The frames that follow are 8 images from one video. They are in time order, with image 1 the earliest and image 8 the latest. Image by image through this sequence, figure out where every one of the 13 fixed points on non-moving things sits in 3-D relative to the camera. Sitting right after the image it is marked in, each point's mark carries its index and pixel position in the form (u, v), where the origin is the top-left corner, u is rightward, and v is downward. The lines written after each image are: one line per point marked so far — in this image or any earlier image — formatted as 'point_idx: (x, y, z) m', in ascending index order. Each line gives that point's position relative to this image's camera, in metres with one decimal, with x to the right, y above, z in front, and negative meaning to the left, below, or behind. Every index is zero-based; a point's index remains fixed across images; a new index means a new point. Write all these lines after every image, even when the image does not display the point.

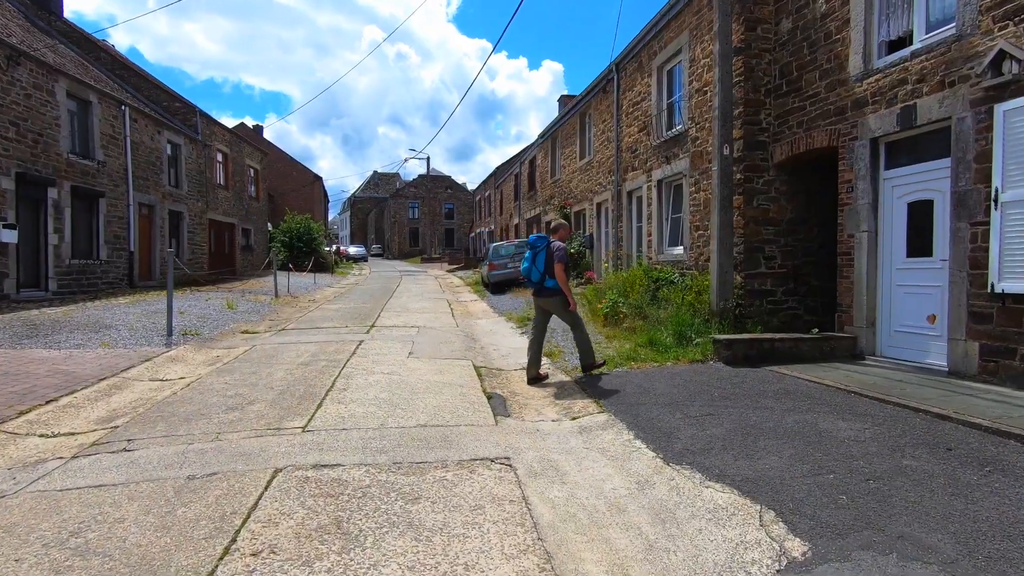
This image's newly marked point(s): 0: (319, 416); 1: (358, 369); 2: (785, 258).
0: (-1.7, -1.2, +4.9) m
1: (-1.9, -1.0, +6.7) m
2: (+4.4, +0.5, +8.6) m
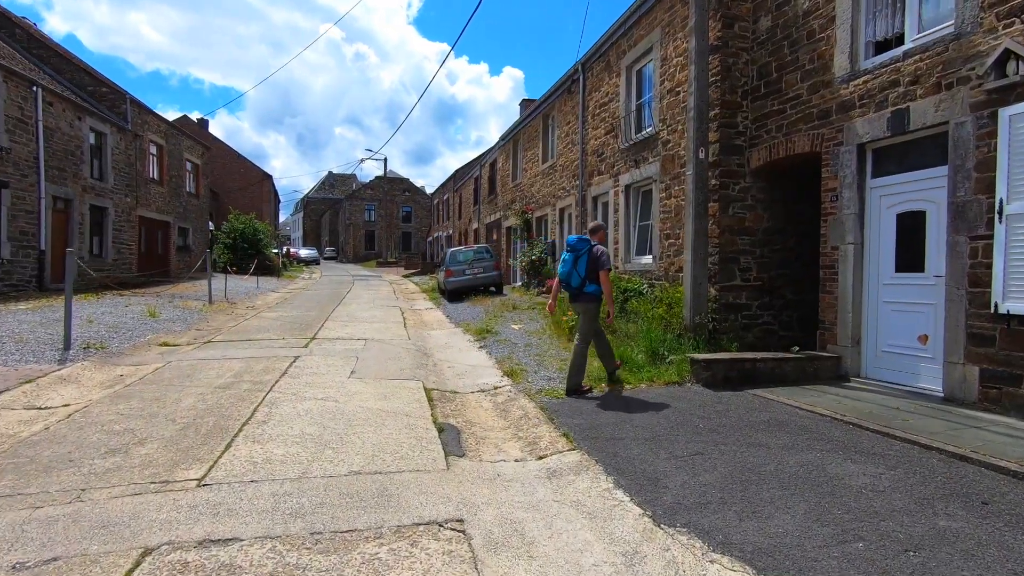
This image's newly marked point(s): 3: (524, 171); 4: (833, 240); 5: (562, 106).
0: (-2.1, -1.2, +3.9) m
1: (-2.4, -1.1, +5.7) m
2: (+3.8, +0.3, +8.1) m
3: (+0.4, +4.0, +18.2) m
4: (+4.0, +0.6, +6.7) m
5: (+1.4, +5.0, +14.7) m
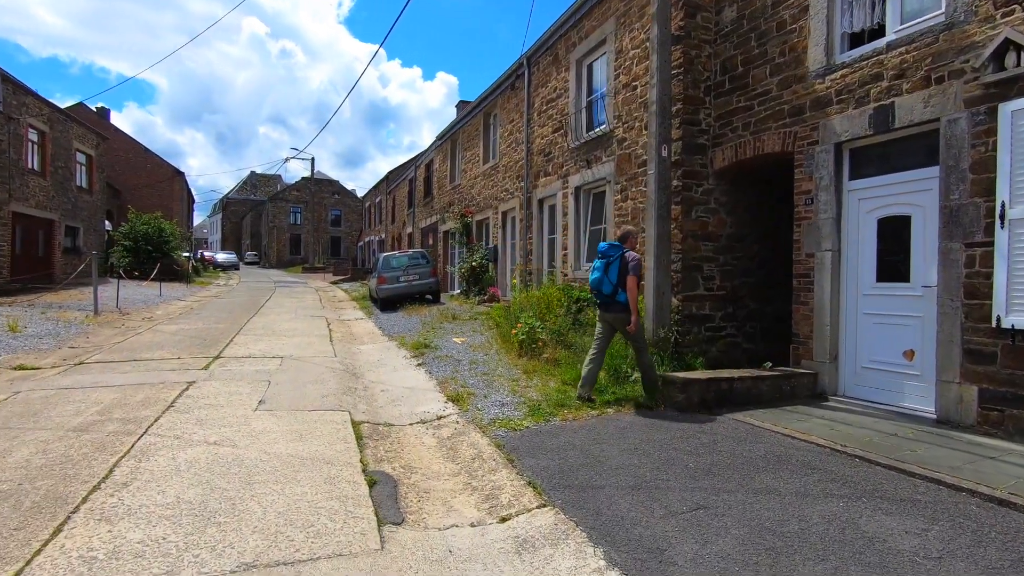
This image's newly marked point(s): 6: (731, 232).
0: (-2.3, -1.3, +2.6) m
1: (-2.8, -1.2, +4.4) m
2: (+3.0, +0.1, +7.6) m
3: (-1.6, +3.7, +17.2) m
4: (+3.4, +0.5, +6.2) m
5: (-0.2, +4.7, +13.8) m
6: (+3.1, +0.8, +7.6) m
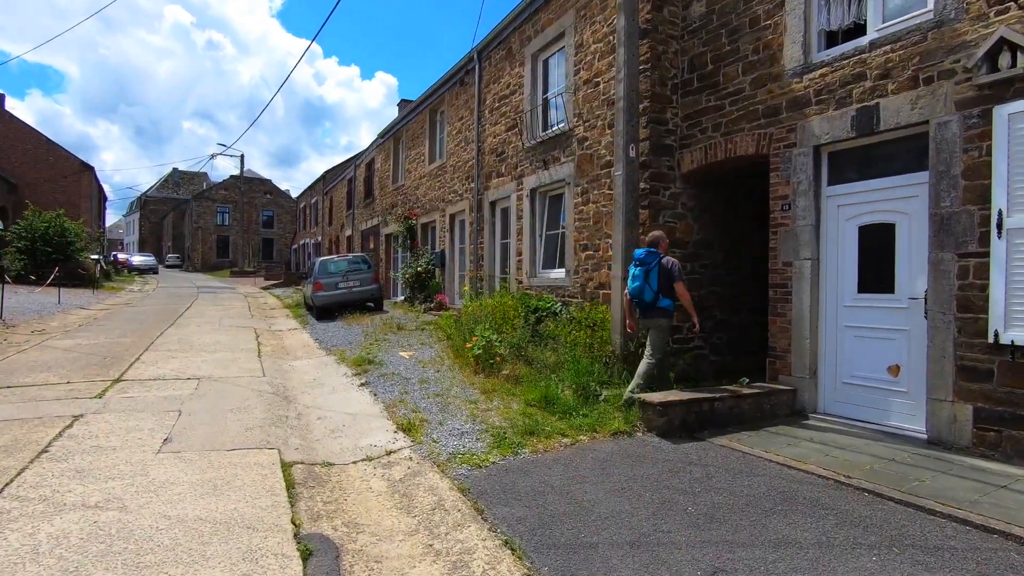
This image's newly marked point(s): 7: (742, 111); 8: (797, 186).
0: (-2.3, -1.4, +1.7) m
1: (-3.0, -1.3, +3.3) m
2: (+2.4, 0.0, +7.2) m
3: (-3.2, +3.5, +16.3) m
4: (+3.0, +0.4, +5.8) m
5: (-1.4, +4.6, +13.1) m
6: (+2.5, +0.7, +7.2) m
7: (+2.7, +2.1, +6.3) m
8: (+3.0, +1.1, +5.7) m
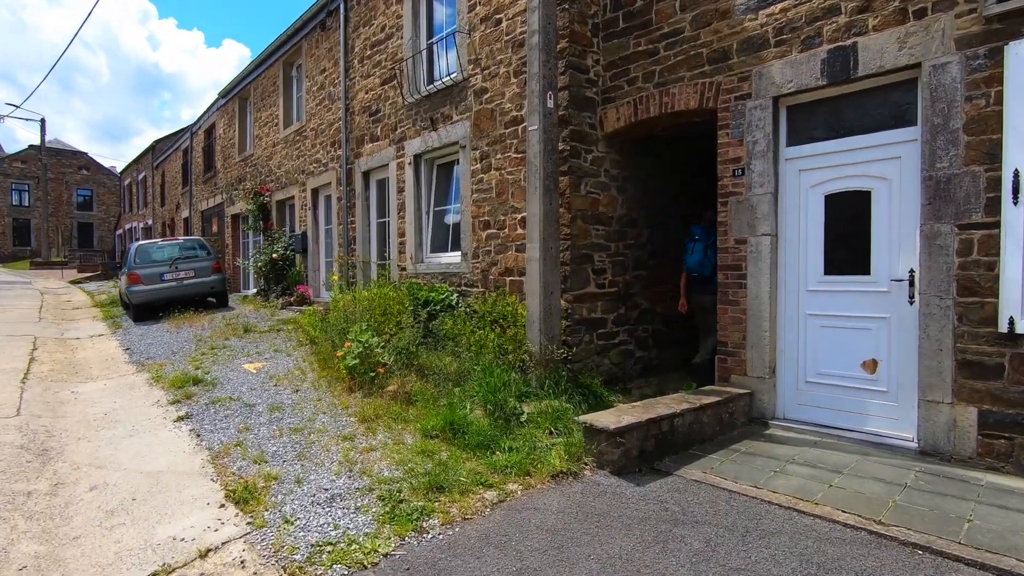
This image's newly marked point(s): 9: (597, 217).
0: (-2.1, -1.4, -0.4) m
1: (-3.2, -1.3, +1.1) m
2: (+1.2, +0.2, +6.0) m
3: (-6.4, +3.7, +13.5) m
4: (+2.0, +0.5, +4.8) m
5: (-4.0, +4.8, +10.8) m
6: (+1.3, +0.8, +6.1) m
7: (+1.6, +2.2, +5.2) m
8: (+2.1, +1.2, +4.7) m
9: (+0.9, +0.8, +5.8) m
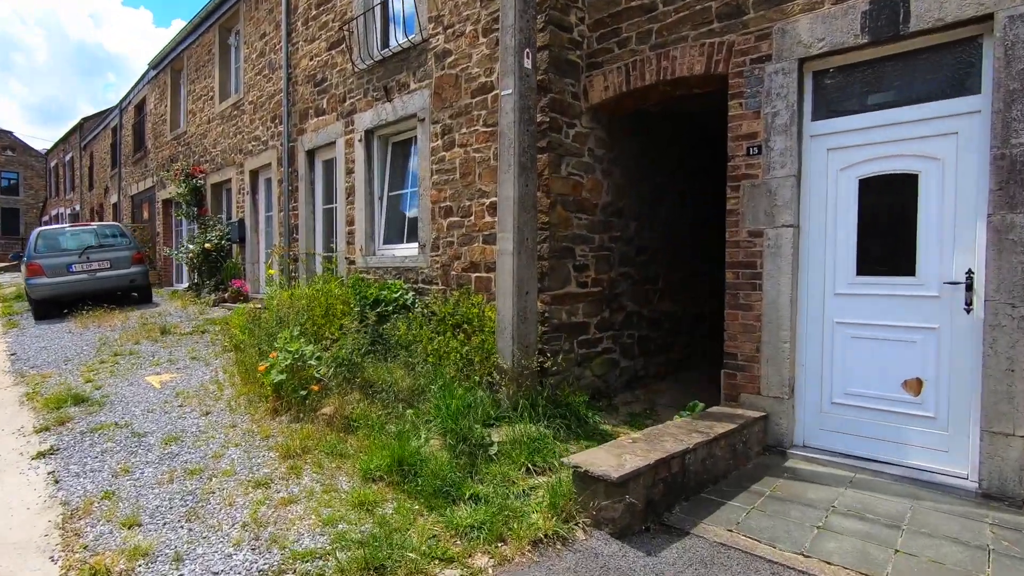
0: (-2.0, -1.5, -1.5) m
1: (-3.1, -1.3, -0.1) m
2: (+0.9, +0.2, +5.2) m
3: (-7.2, +3.9, +12.1) m
4: (+1.8, +0.5, +4.0) m
5: (-4.6, +4.9, +9.5) m
6: (+0.9, +0.8, +5.2) m
7: (+1.4, +2.2, +4.4) m
8: (+1.9, +1.2, +3.9) m
9: (+0.6, +0.8, +4.9) m
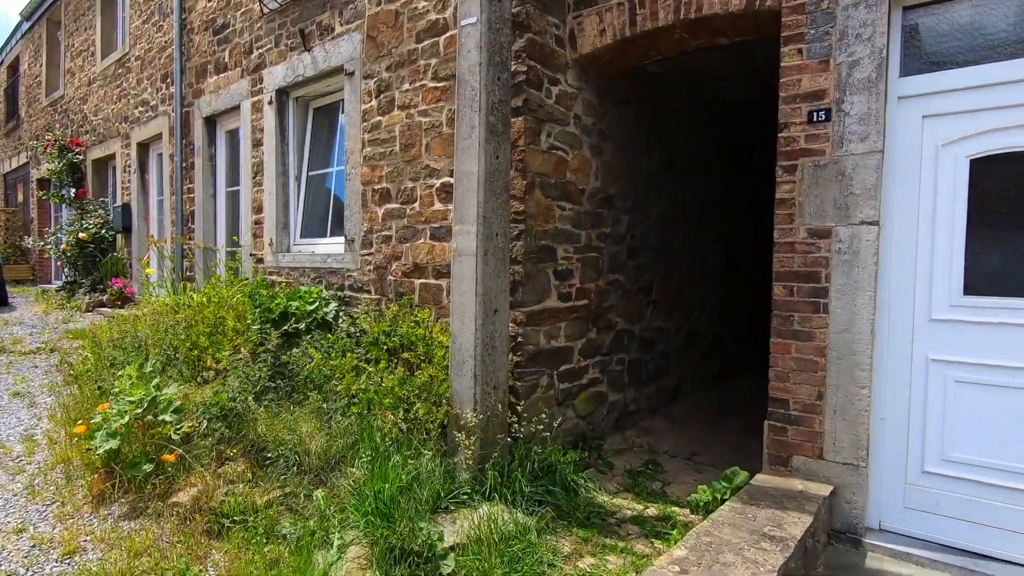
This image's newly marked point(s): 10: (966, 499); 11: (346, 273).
0: (-1.6, -1.6, -3.0) m
1: (-2.9, -1.4, -1.7) m
2: (+0.6, +0.1, +3.9) m
3: (-8.2, +3.9, +9.9) m
4: (+1.6, +0.4, +2.9) m
5: (-5.3, +4.8, +7.6) m
6: (+0.6, +0.7, +4.0) m
7: (+1.2, +2.1, +3.2) m
8: (+1.7, +1.1, +2.8) m
9: (+0.4, +0.7, +3.7) m
10: (+2.3, -1.0, +2.6) m
11: (-1.4, +0.1, +4.5) m
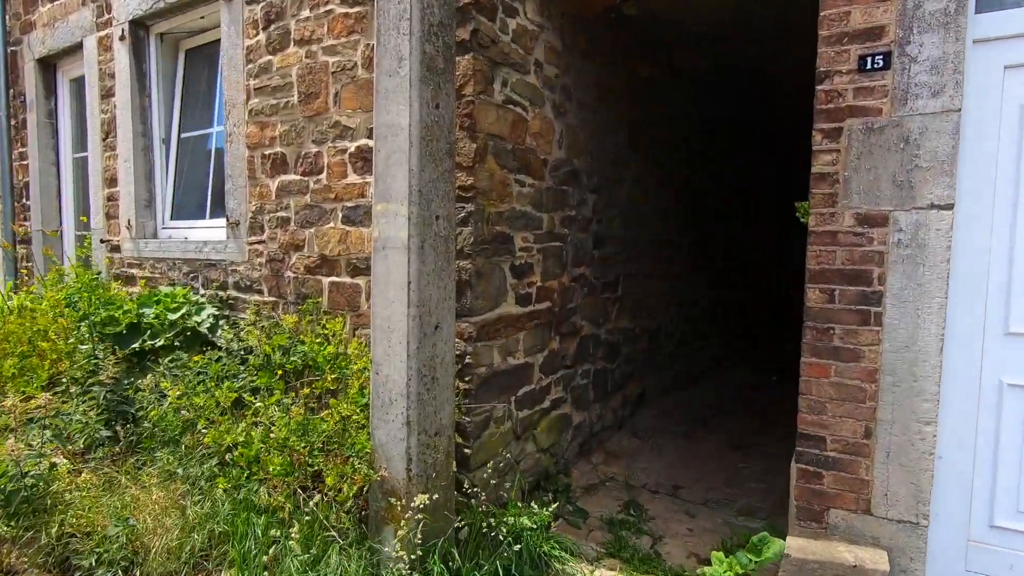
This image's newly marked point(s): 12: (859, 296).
0: (-0.9, -1.8, -4.0) m
1: (-2.4, -1.6, -2.9) m
2: (+0.2, +0.1, +3.1) m
3: (-9.3, +4.0, +7.7) m
4: (+1.4, +0.4, +2.2) m
5: (-6.1, +4.9, +5.8) m
6: (+0.3, +0.8, +3.1) m
7: (+1.0, +2.1, +2.3) m
8: (+1.5, +1.1, +2.1) m
9: (+0.1, +0.7, +2.8) m
10: (+2.1, -1.0, +2.1) m
11: (-1.8, +0.1, +3.4) m
12: (+1.4, 0.0, +2.2) m
